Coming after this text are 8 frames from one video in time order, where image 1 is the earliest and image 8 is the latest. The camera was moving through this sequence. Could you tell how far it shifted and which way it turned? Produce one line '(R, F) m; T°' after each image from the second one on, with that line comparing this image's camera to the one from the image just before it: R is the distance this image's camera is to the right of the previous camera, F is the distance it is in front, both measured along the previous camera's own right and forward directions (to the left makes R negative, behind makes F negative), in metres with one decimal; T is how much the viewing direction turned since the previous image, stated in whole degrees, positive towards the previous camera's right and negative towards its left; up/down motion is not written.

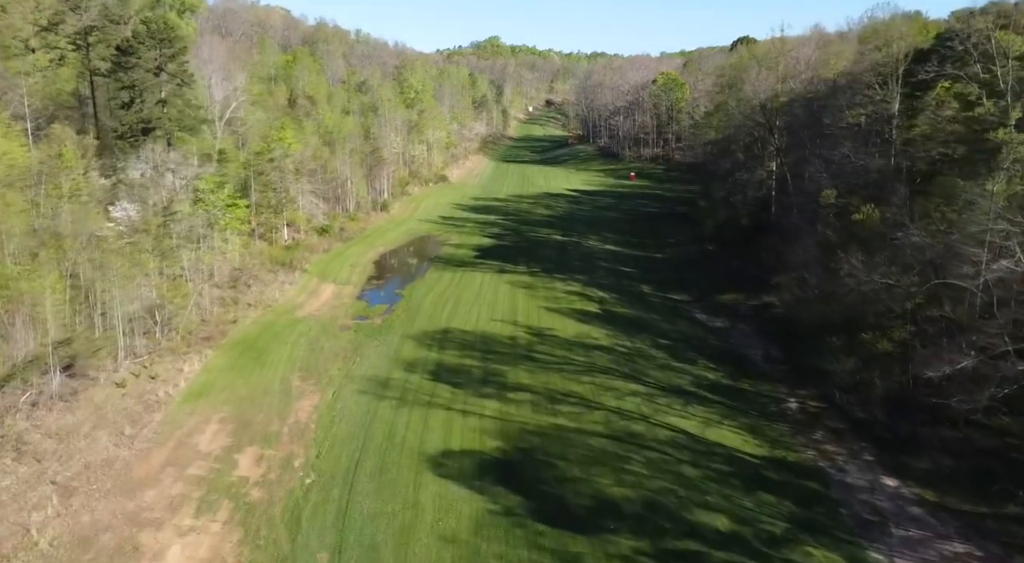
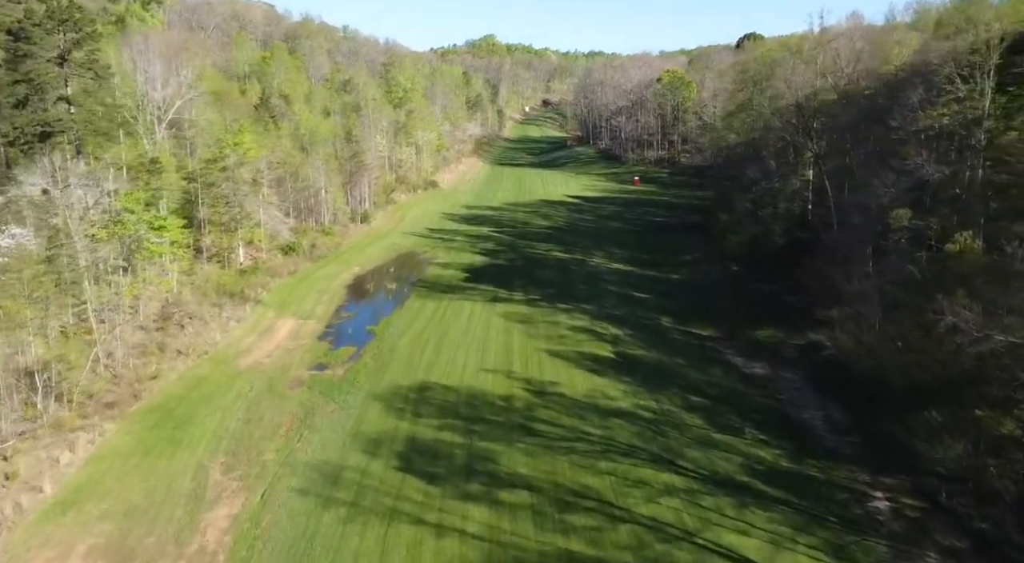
(+0.1, +7.0) m; 0°
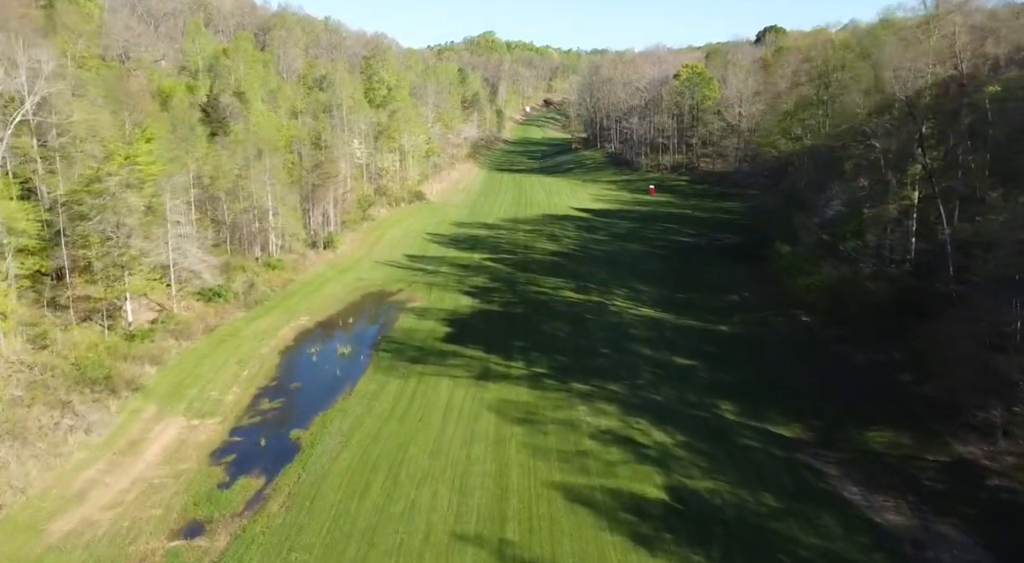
(+0.2, +11.5) m; 0°
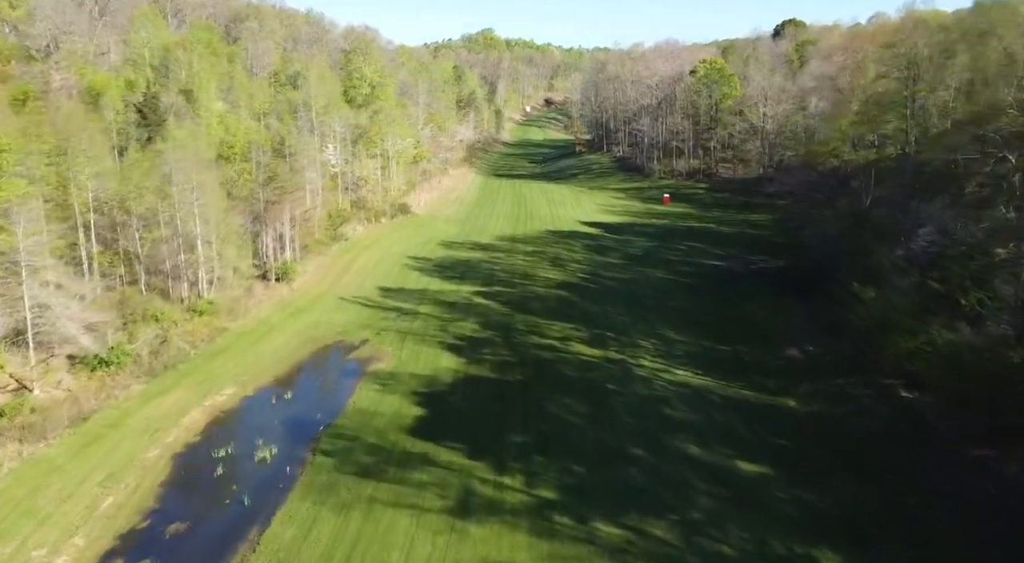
(+0.2, +9.4) m; 0°
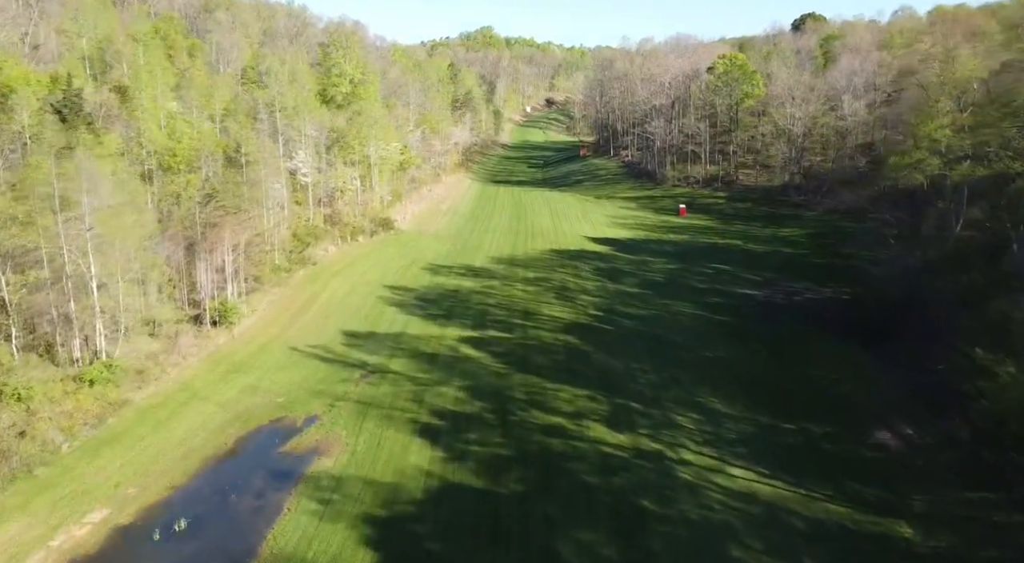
(+0.2, +8.3) m; 0°
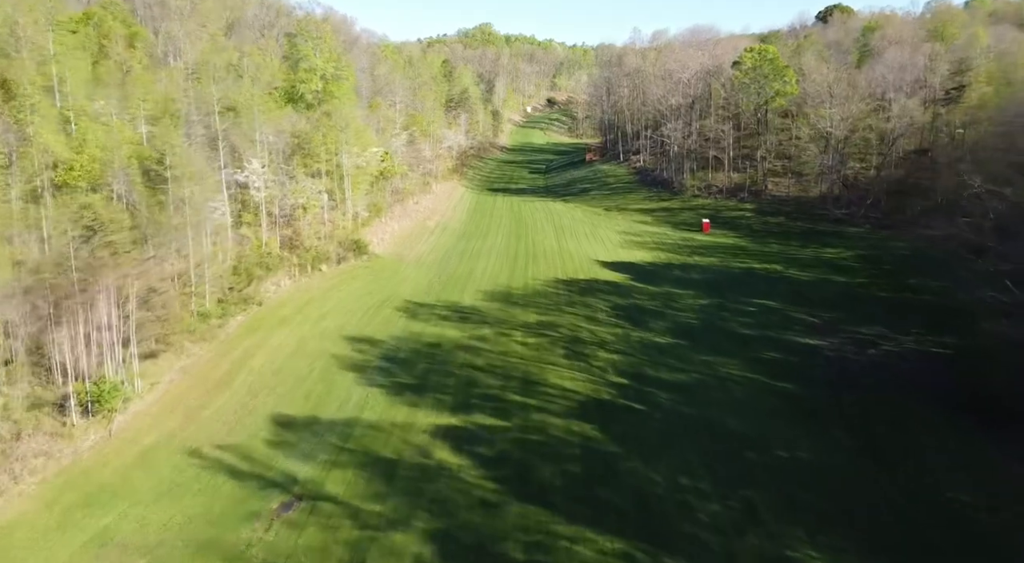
(+0.2, +9.6) m; 0°
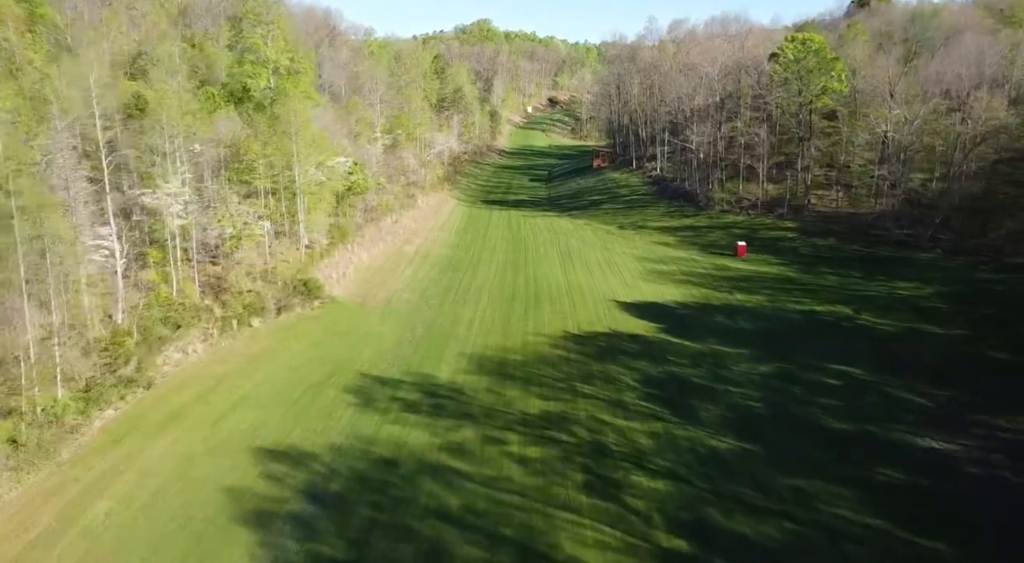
(+0.2, +10.9) m; 0°
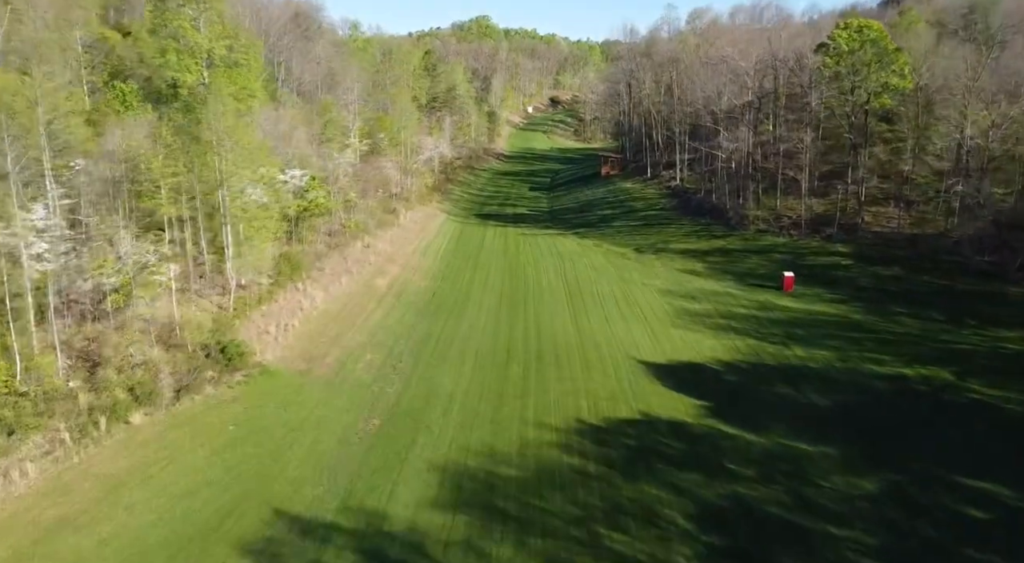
(+0.3, +9.8) m; 0°
